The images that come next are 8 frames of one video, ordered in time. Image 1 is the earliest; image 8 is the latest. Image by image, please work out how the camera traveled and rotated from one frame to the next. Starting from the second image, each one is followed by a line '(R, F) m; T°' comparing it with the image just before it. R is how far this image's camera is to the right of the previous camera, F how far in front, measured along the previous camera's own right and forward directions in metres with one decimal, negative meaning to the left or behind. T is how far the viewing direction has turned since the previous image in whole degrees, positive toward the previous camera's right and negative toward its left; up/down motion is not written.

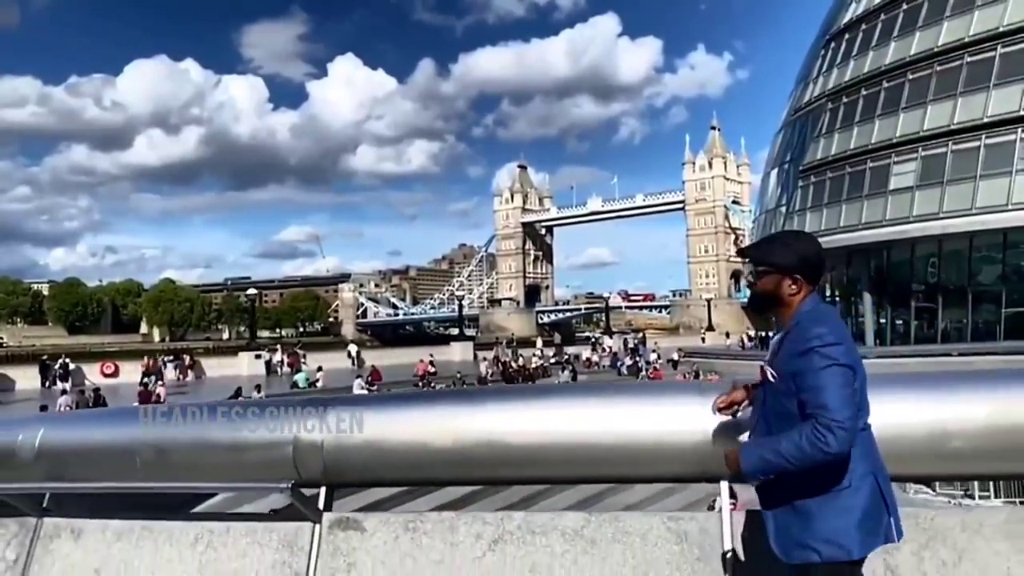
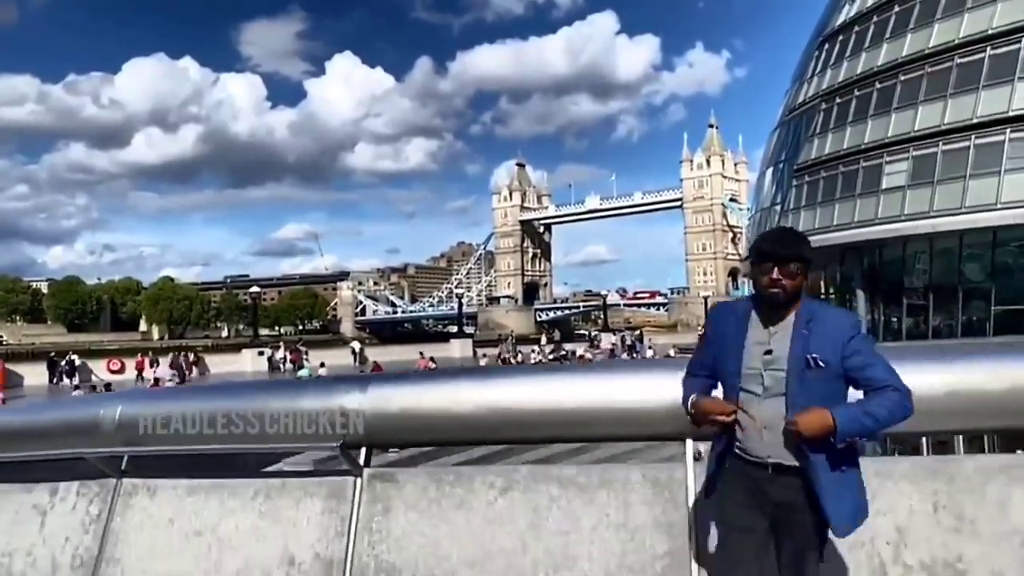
(0.0, -0.7) m; 0°
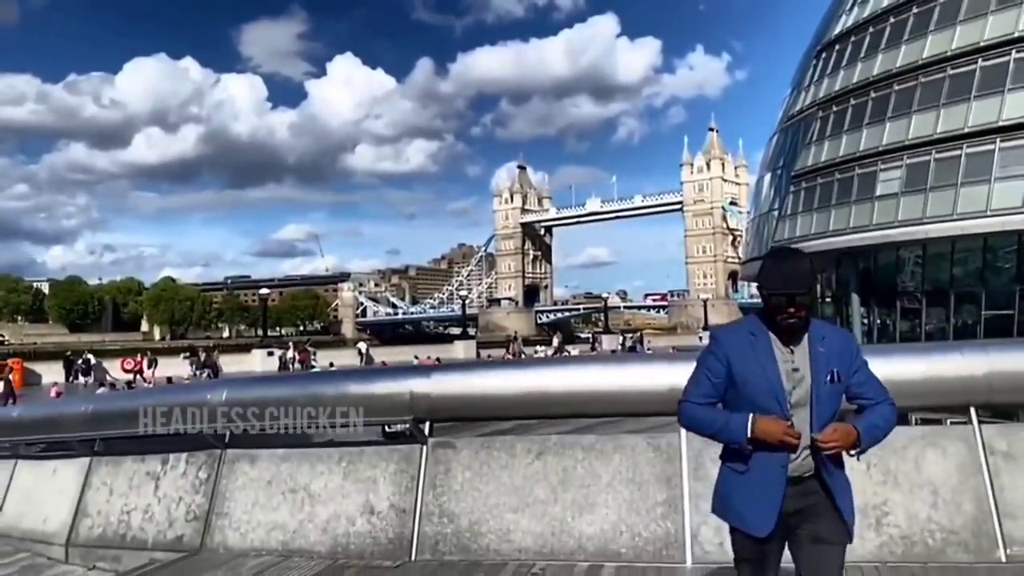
(-0.2, -1.1) m; 0°
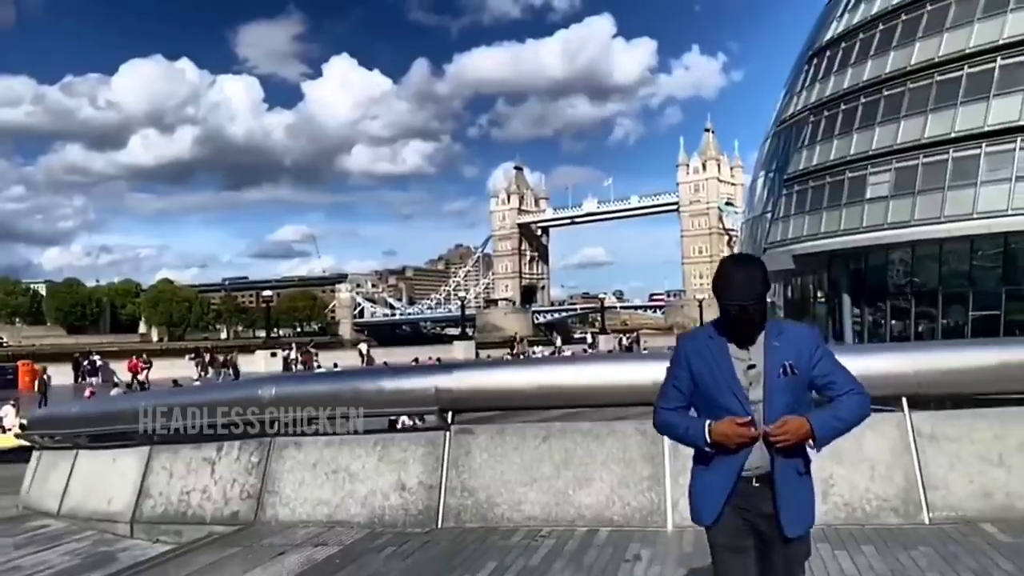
(-0.1, -0.9) m; 0°
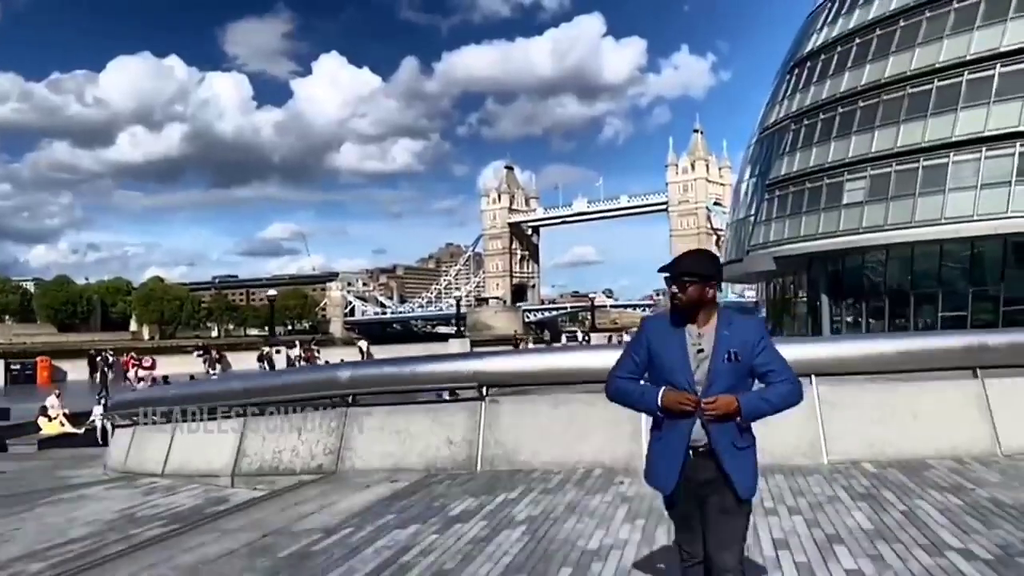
(-0.2, -2.2) m; +1°
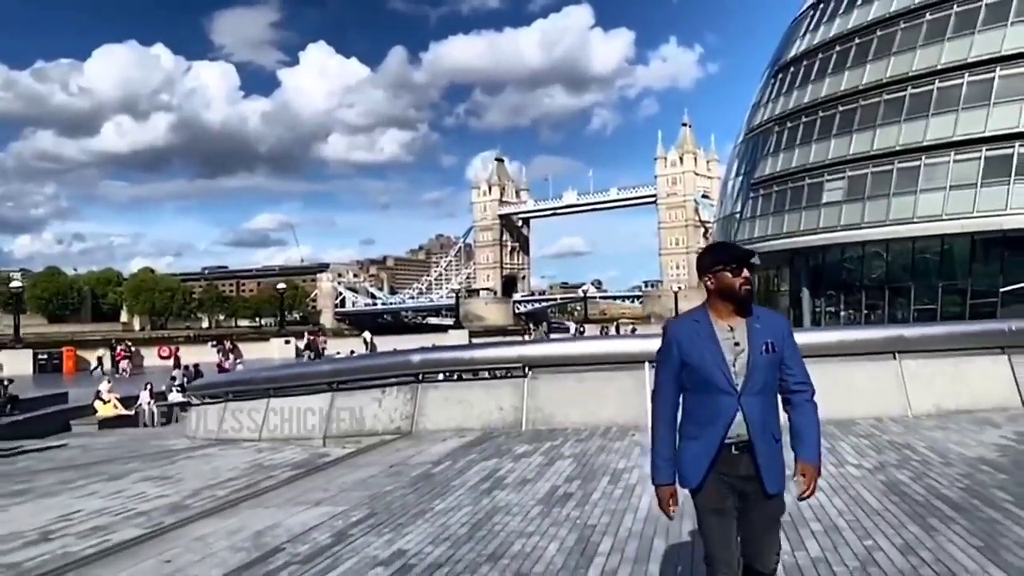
(-0.5, -2.6) m; +1°
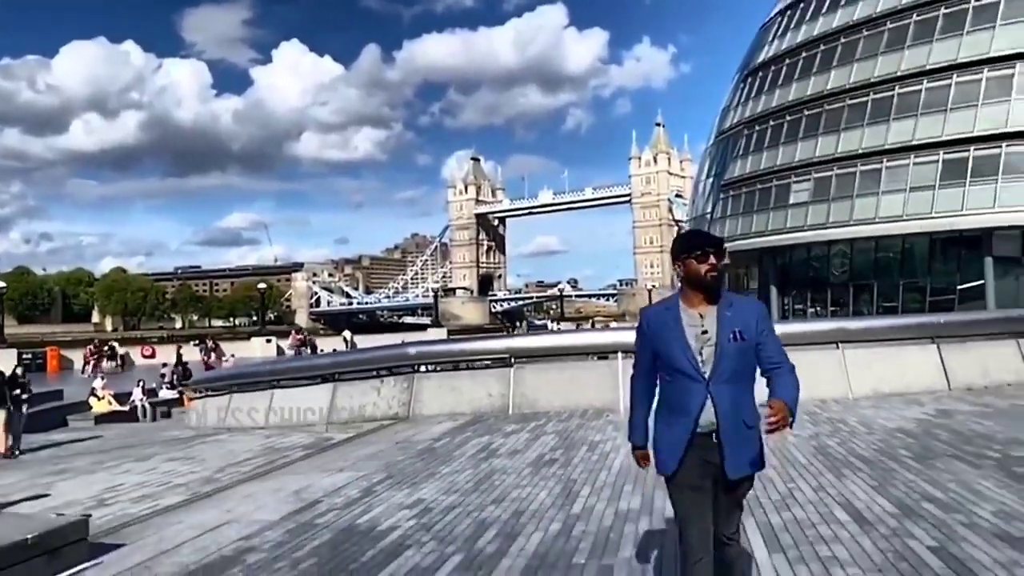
(-0.1, -1.2) m; +1°
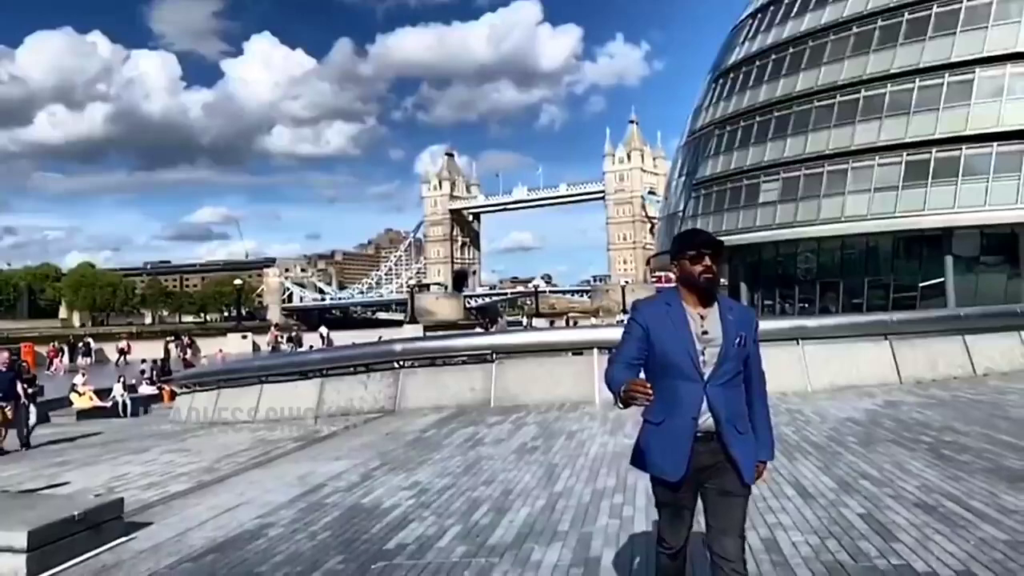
(-0.1, -0.7) m; +2°
